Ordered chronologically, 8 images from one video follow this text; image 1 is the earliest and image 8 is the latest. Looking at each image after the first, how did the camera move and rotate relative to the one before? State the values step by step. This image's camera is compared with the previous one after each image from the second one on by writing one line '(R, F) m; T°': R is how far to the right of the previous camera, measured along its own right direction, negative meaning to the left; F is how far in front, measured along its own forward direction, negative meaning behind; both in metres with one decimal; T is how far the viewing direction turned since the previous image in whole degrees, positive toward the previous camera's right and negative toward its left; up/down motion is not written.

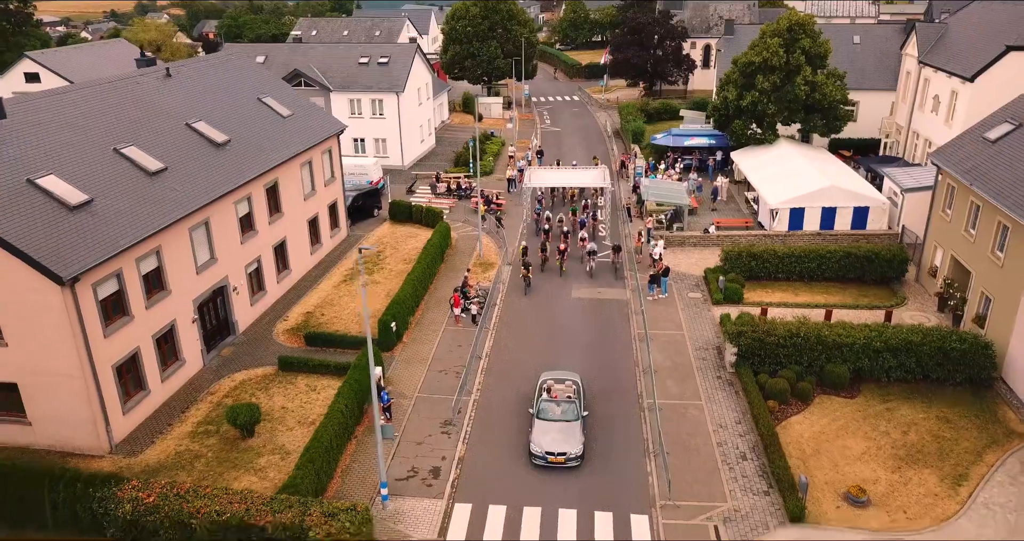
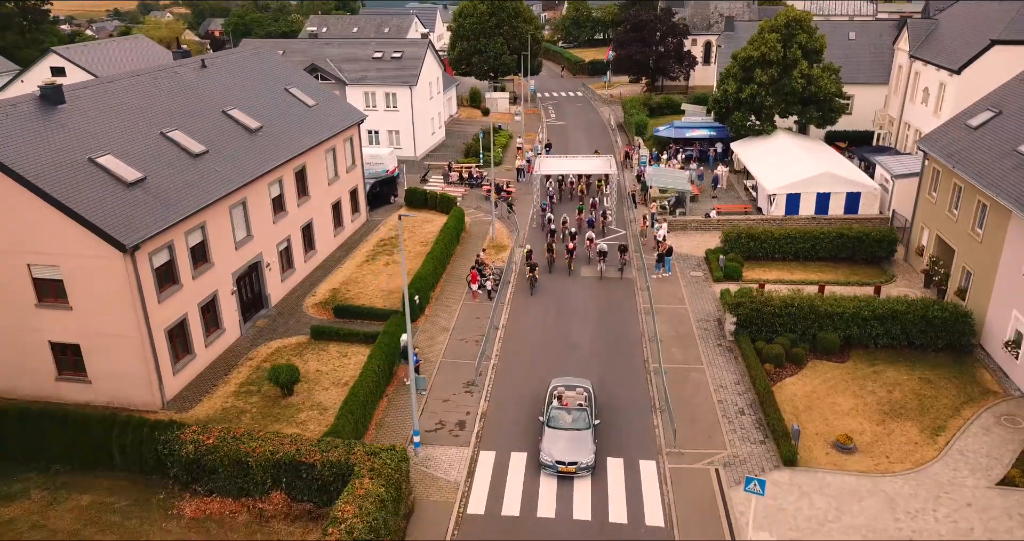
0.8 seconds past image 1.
(-0.6, -2.3) m; 0°
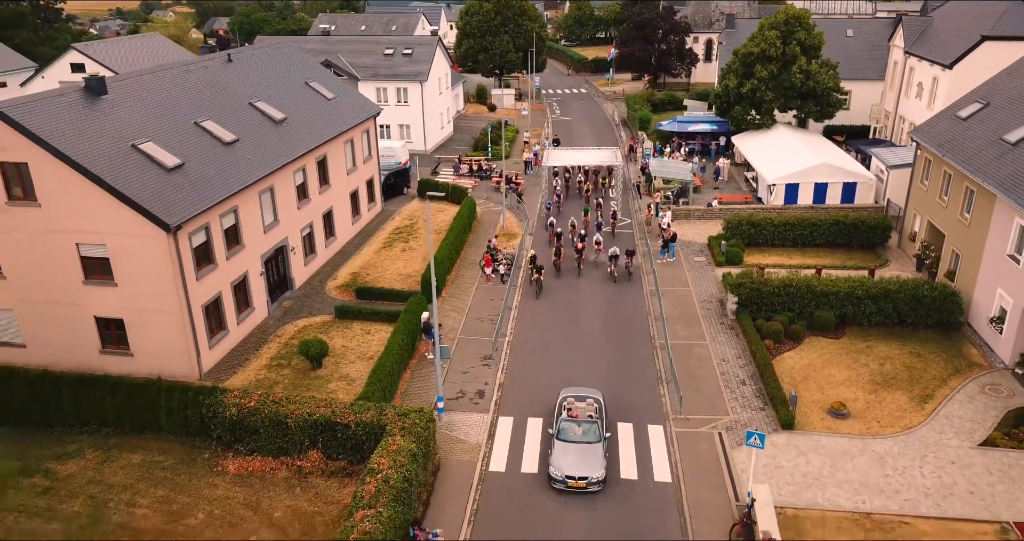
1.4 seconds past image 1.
(-0.6, -1.8) m; 0°
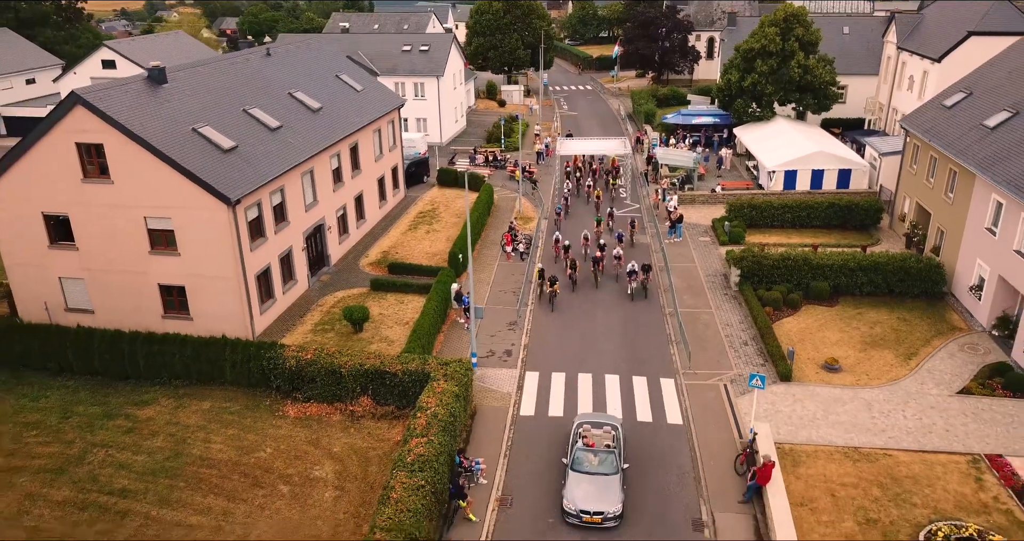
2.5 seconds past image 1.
(-1.0, -2.9) m; 0°
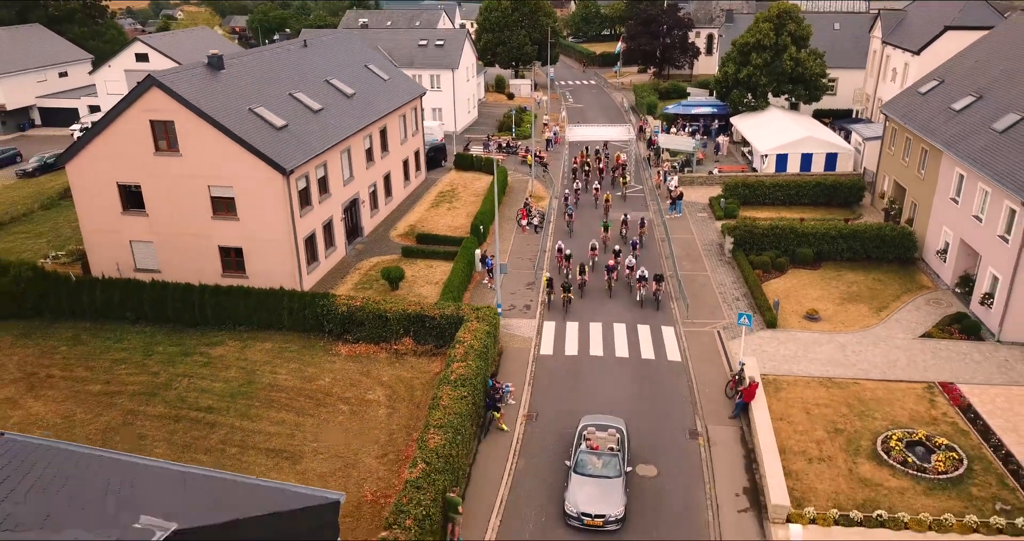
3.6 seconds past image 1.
(-0.9, -4.1) m; 0°
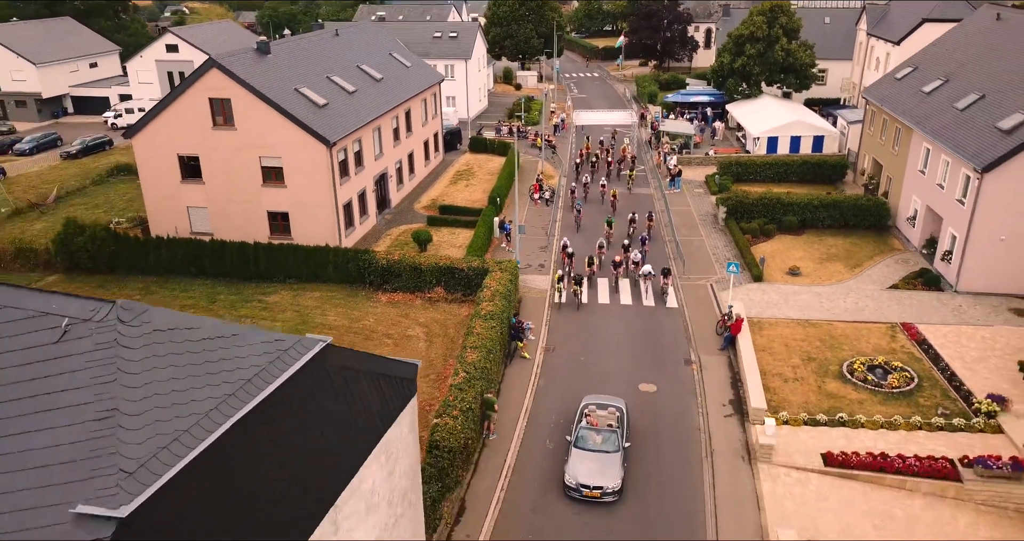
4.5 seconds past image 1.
(-0.8, -4.3) m; 0°
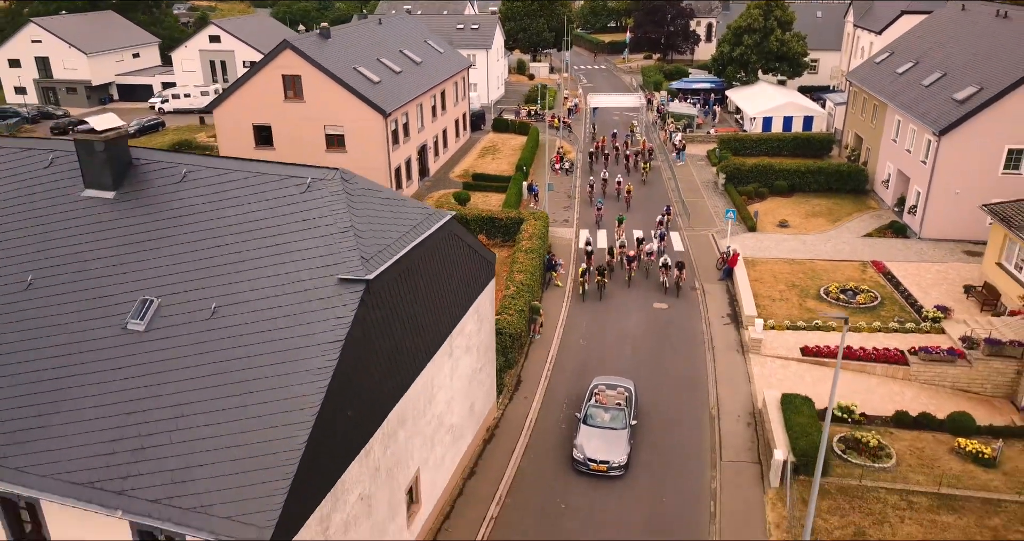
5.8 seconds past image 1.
(-1.7, -6.2) m; 0°
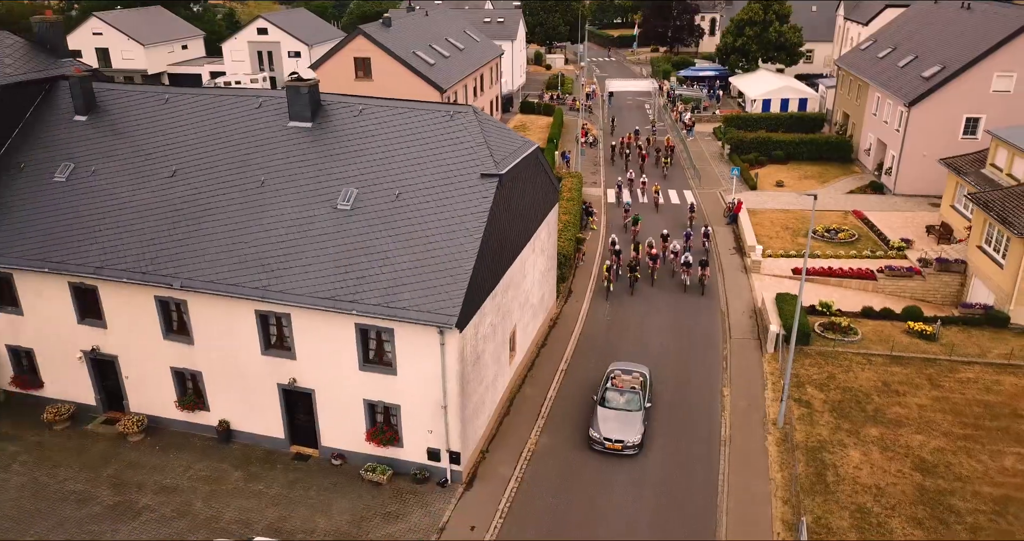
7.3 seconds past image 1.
(-2.6, -7.8) m; 0°
